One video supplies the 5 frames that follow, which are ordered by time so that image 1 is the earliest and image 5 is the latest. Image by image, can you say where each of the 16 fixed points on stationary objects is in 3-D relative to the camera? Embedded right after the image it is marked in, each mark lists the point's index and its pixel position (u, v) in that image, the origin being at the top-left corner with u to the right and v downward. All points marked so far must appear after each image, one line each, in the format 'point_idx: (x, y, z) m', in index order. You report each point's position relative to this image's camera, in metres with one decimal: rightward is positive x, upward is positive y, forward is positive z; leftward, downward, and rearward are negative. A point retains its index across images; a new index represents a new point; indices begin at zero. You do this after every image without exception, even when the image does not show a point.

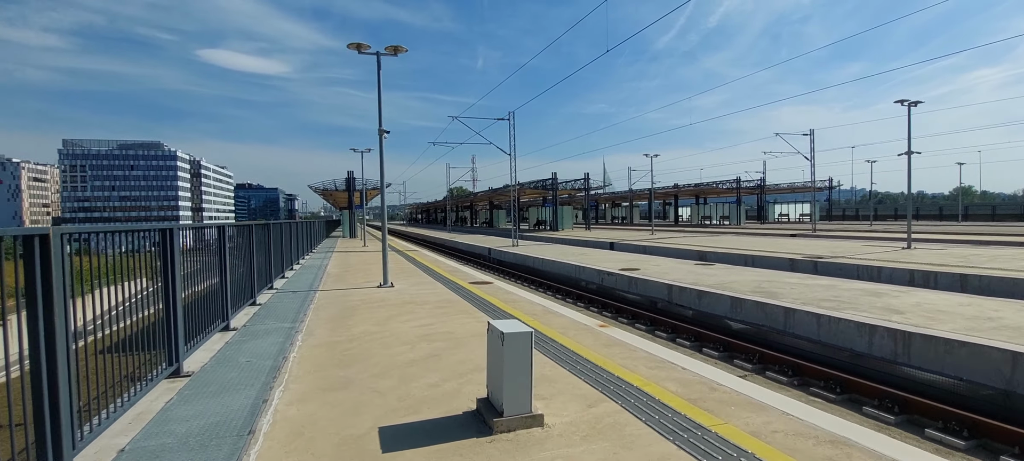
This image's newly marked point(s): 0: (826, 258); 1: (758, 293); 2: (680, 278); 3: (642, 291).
0: (+12.4, -1.1, +19.7) m
1: (+5.5, -1.4, +11.0) m
2: (+4.6, -1.3, +13.7) m
3: (+3.7, -1.7, +14.1) m
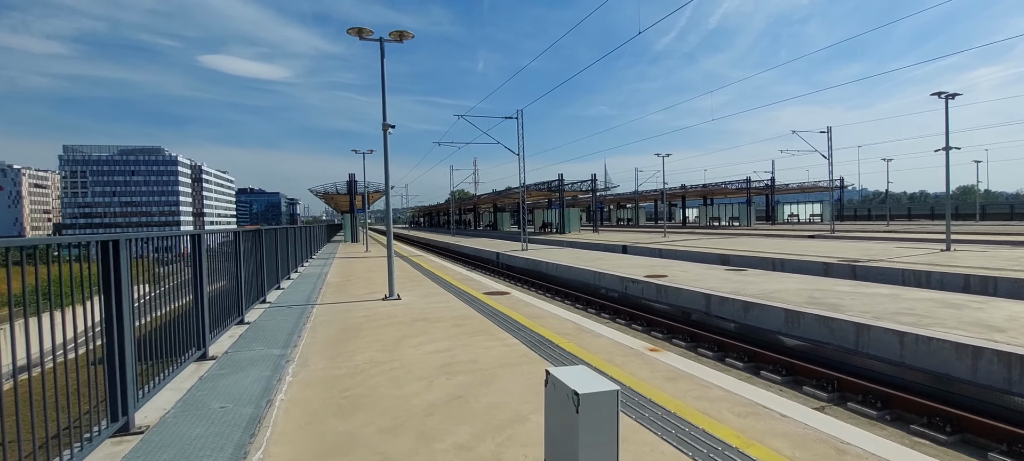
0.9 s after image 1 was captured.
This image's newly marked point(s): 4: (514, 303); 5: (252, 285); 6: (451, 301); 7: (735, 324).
0: (+12.9, -1.1, +18.3) m
1: (+5.9, -1.4, +9.7) m
2: (+5.1, -1.4, +12.4) m
3: (+4.1, -1.8, +12.8) m
4: (0.0, -1.6, +10.7) m
5: (-5.5, -1.1, +10.4) m
6: (-1.3, -1.5, +10.8) m
7: (+4.9, -2.0, +10.8) m
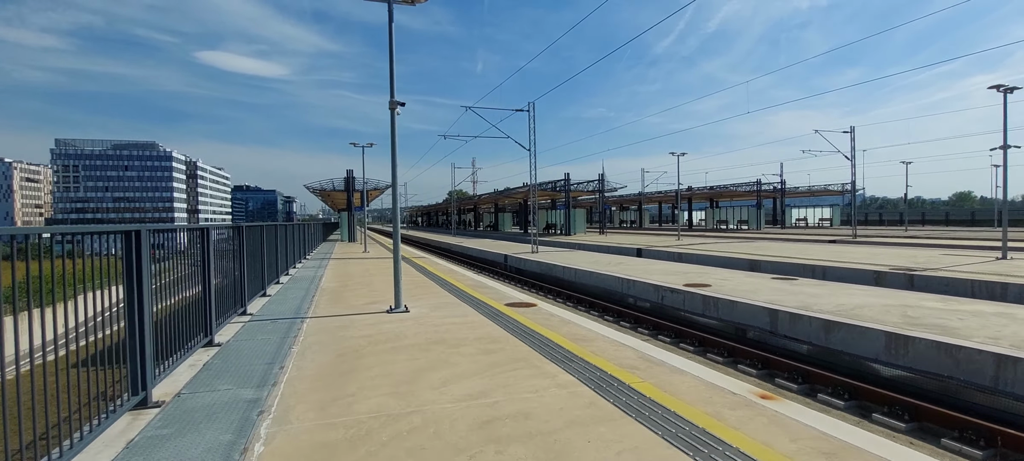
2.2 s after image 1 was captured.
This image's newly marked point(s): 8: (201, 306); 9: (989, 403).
0: (+13.4, -1.3, +16.6) m
1: (+6.5, -1.5, +7.9) m
2: (+5.7, -1.5, +10.6) m
3: (+4.7, -1.9, +10.9) m
4: (+0.6, -1.6, +8.8) m
5: (-4.9, -1.1, +8.6) m
6: (-0.7, -1.5, +8.9) m
7: (+5.4, -2.1, +9.0) m
8: (-4.4, -1.1, +7.0) m
9: (+6.3, -2.3, +6.6) m
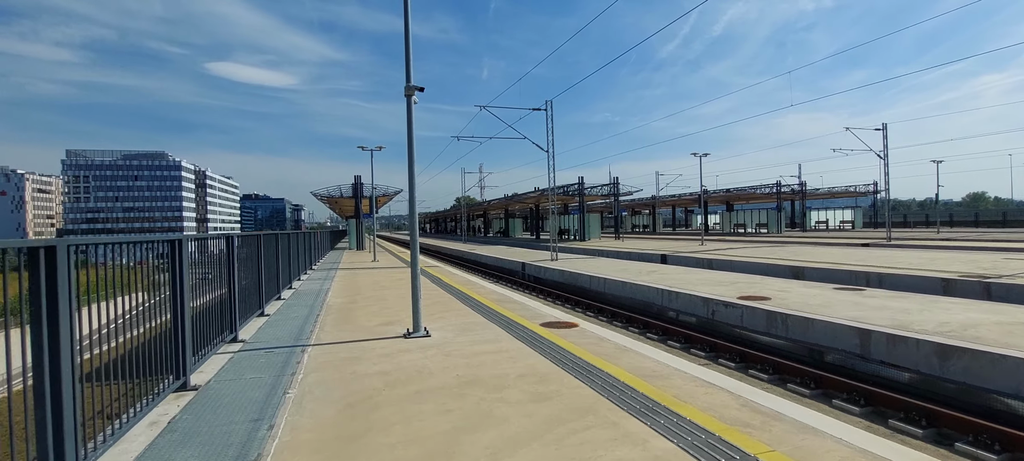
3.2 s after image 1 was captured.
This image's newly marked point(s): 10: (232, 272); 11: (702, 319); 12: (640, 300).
0: (+14.1, -1.4, +14.8) m
1: (+7.1, -1.6, +6.3) m
2: (+6.3, -1.5, +9.0) m
3: (+5.4, -2.0, +9.4) m
4: (+1.2, -1.7, +7.3) m
5: (-4.3, -1.2, +7.1) m
6: (-0.1, -1.6, +7.4) m
7: (+6.1, -2.2, +7.4) m
8: (-3.8, -1.2, +5.6) m
9: (+6.9, -2.3, +4.9) m
10: (-4.6, -0.7, +8.3) m
11: (+4.5, -2.1, +11.8) m
12: (+3.7, -2.0, +14.4) m
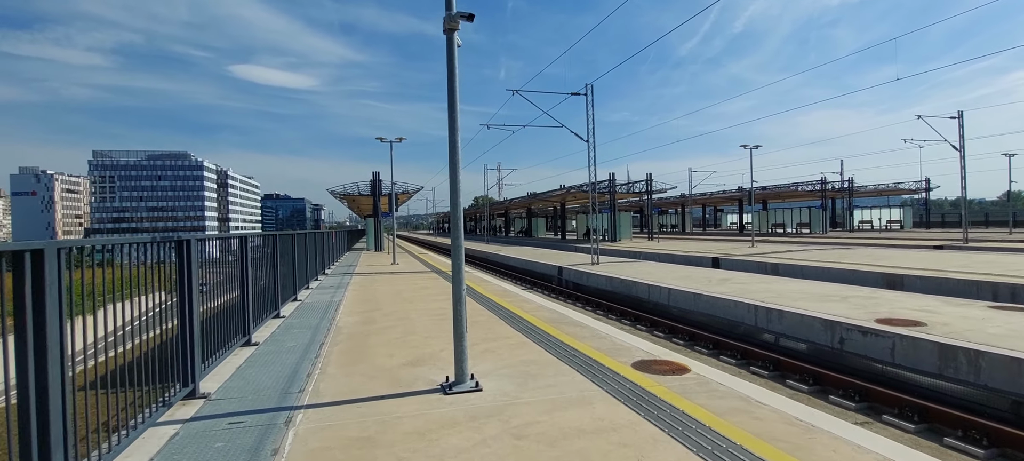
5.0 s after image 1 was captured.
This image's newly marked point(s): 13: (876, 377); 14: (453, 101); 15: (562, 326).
0: (+15.3, -1.4, +11.7) m
1: (+8.0, -1.6, +3.4) m
2: (+7.3, -1.6, +6.2) m
3: (+6.4, -2.0, +6.5) m
4: (+2.1, -1.7, +4.6) m
5: (-3.3, -1.3, +4.7) m
6: (+0.9, -1.6, +4.8) m
7: (+7.0, -2.2, +4.6) m
8: (-2.9, -1.2, +3.1) m
9: (+7.7, -2.3, +2.1) m
10: (-3.6, -0.7, +5.8) m
11: (+5.6, -2.1, +9.0) m
12: (+4.9, -2.0, +11.6) m
13: (+5.9, -2.4, +8.0) m
14: (-0.7, +1.6, +5.9) m
15: (+0.9, -1.7, +8.7) m
